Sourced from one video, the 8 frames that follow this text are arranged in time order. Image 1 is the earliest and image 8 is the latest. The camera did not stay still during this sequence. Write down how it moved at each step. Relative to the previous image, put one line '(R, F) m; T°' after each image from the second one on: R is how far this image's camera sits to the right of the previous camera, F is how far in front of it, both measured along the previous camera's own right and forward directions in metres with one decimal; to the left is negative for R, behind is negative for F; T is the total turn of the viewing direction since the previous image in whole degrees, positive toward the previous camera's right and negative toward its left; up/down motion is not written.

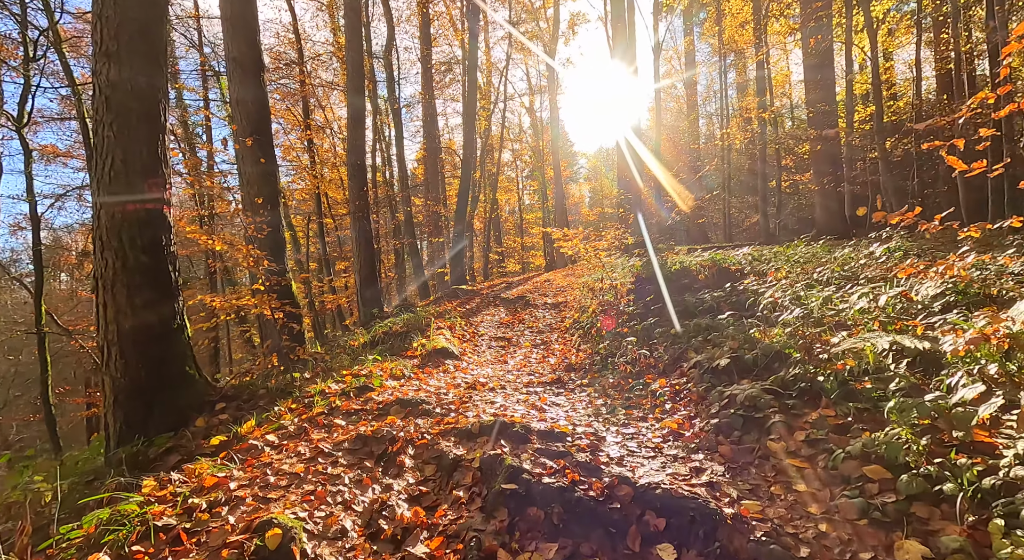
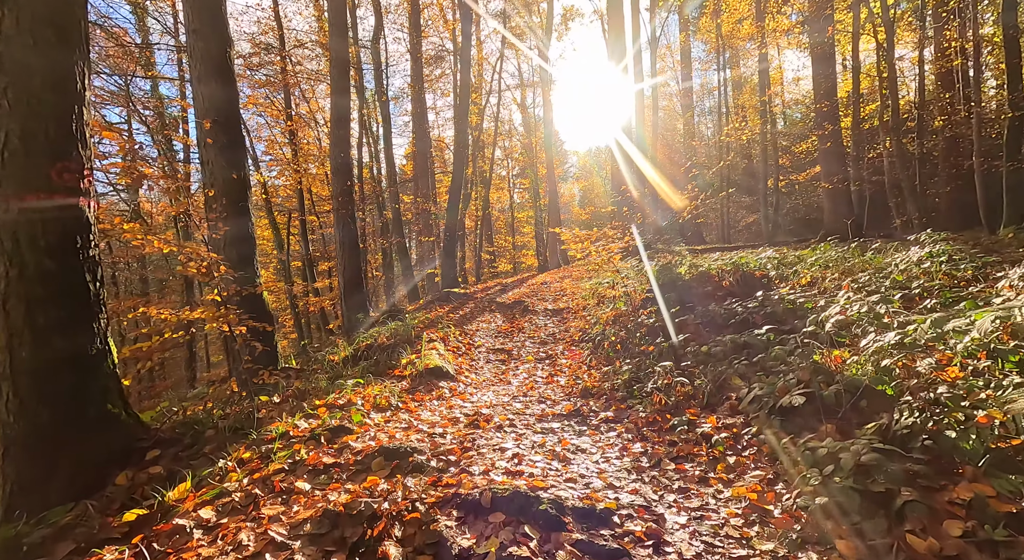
(-0.2, +1.0) m; +1°
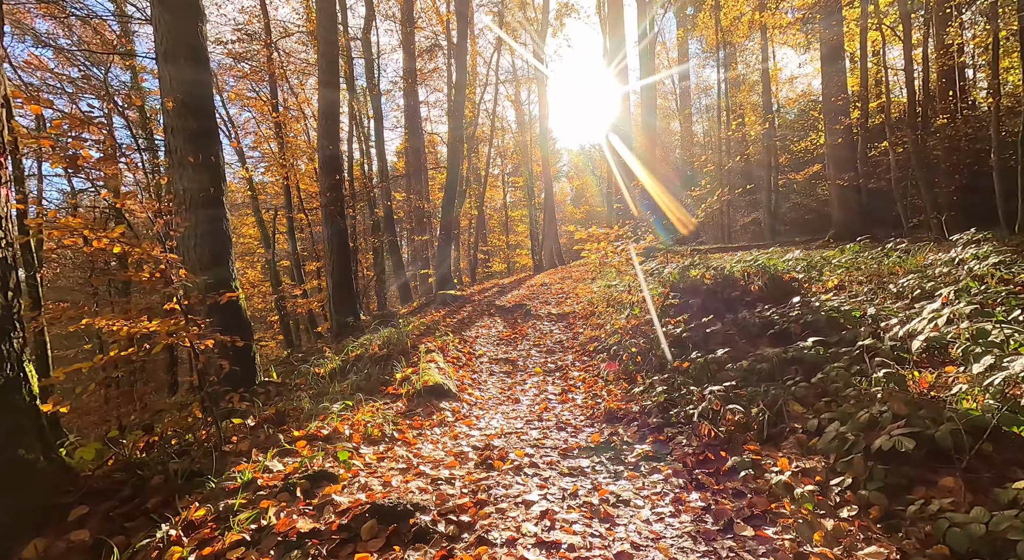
(-0.2, +0.8) m; +1°
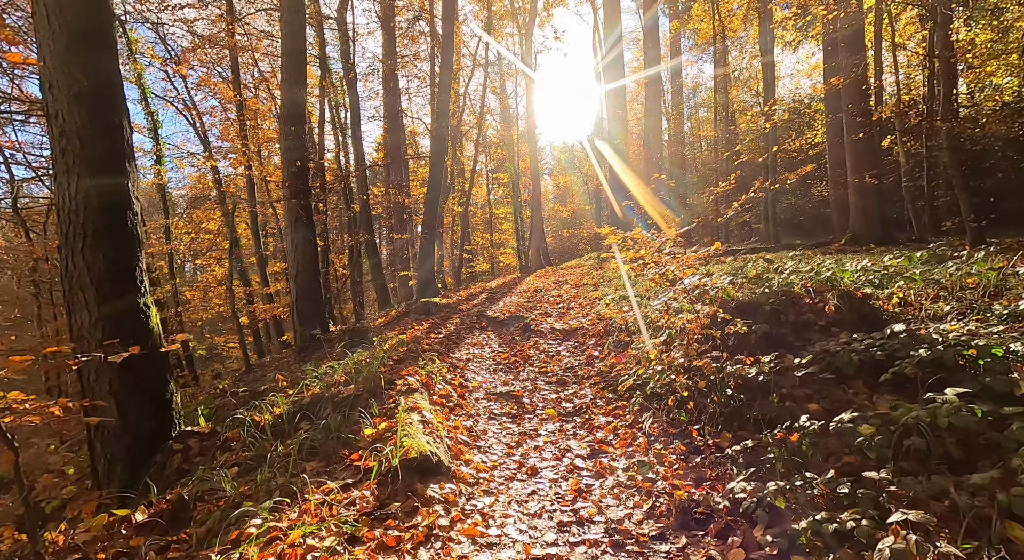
(-0.3, +1.7) m; +2°
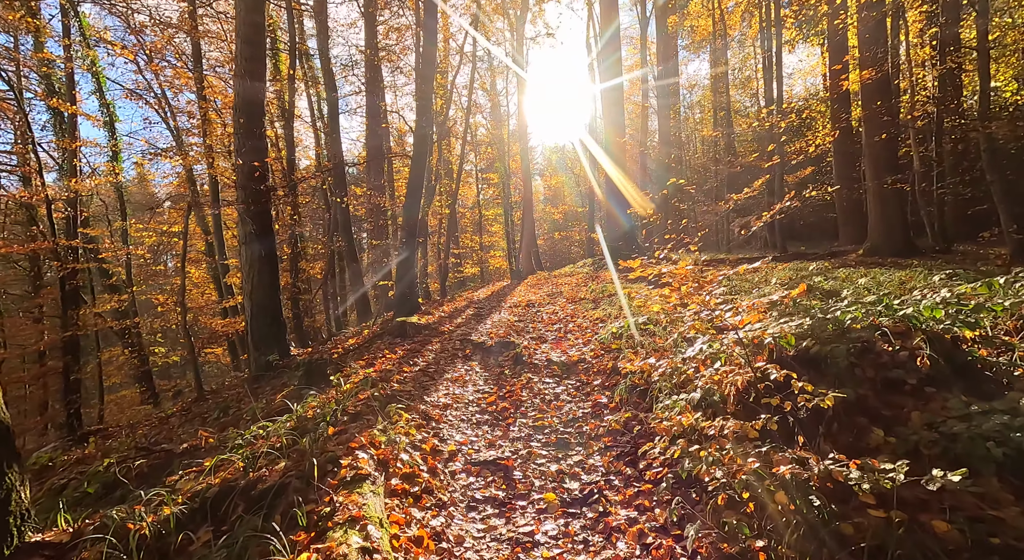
(0.0, +1.5) m; +1°
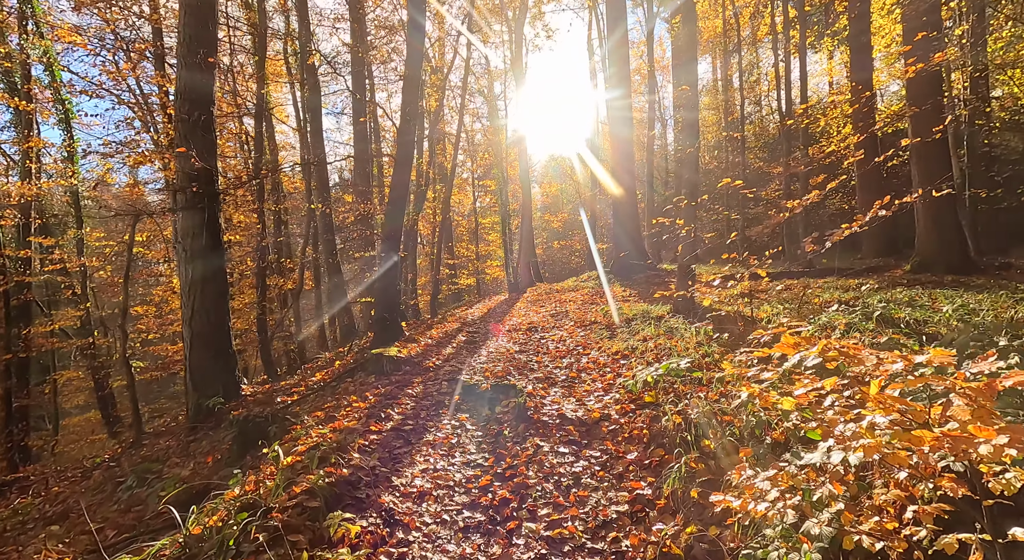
(0.0, +1.8) m; 0°
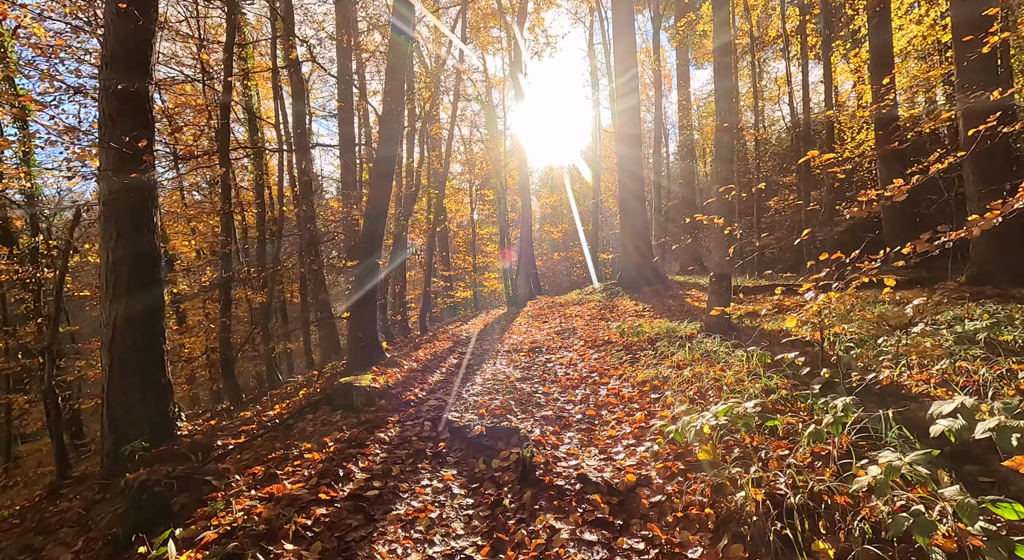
(0.0, +1.6) m; 0°
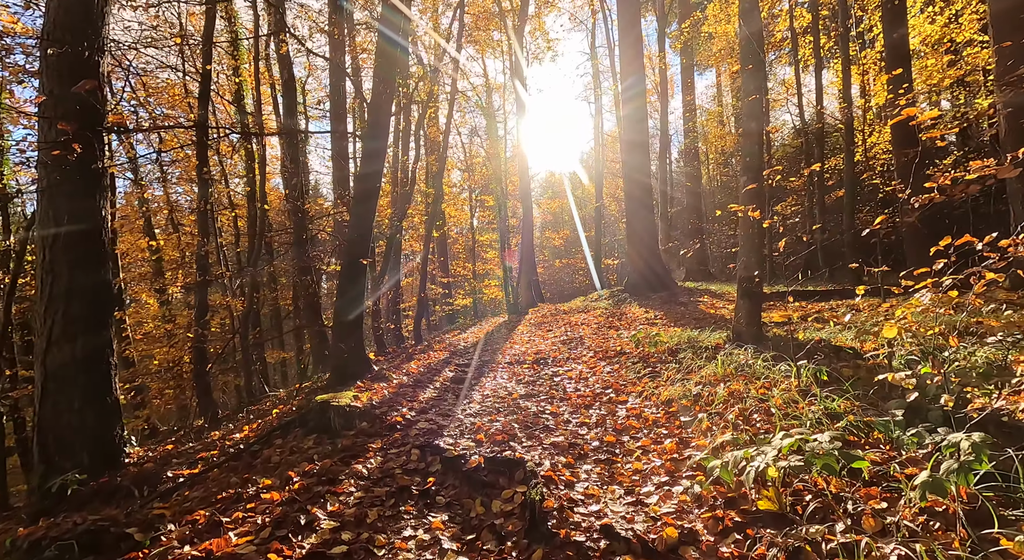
(0.0, +0.9) m; 0°
